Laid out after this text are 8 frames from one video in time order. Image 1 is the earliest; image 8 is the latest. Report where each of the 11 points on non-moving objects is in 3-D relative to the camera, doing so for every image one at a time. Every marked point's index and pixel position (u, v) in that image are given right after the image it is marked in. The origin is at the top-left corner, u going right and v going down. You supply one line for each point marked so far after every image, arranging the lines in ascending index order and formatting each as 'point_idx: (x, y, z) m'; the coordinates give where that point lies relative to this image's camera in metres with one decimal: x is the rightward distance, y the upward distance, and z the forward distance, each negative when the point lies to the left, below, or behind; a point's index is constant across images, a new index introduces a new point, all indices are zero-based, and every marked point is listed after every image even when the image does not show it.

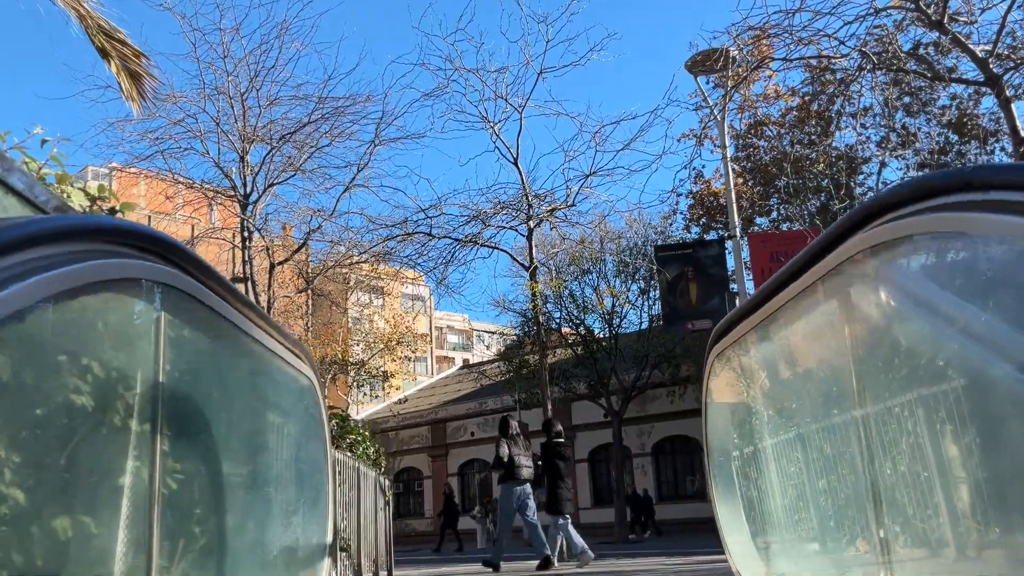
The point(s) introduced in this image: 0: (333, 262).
0: (-3.3, +0.5, +16.8) m
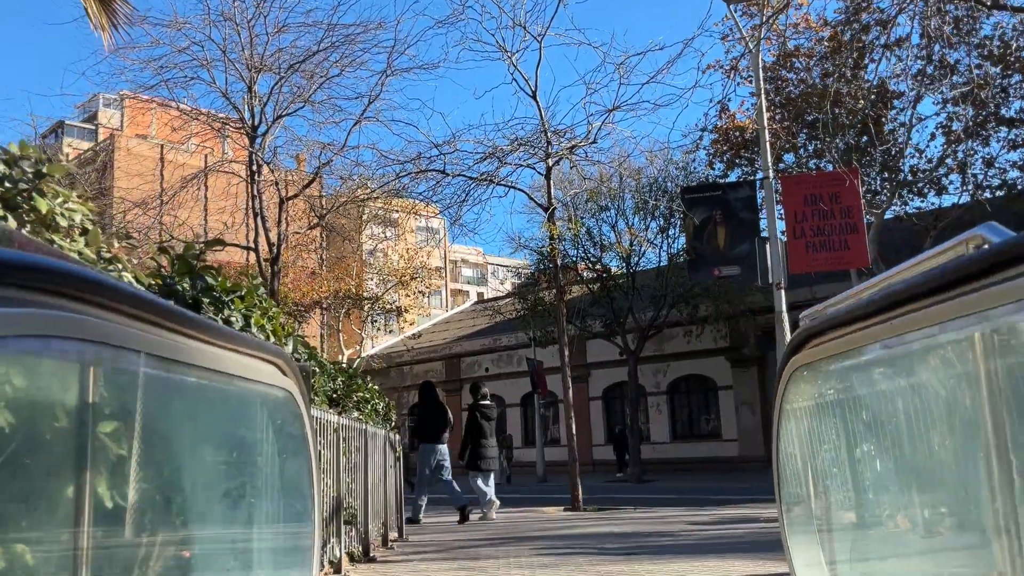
0: (-3.0, +1.7, +16.3) m
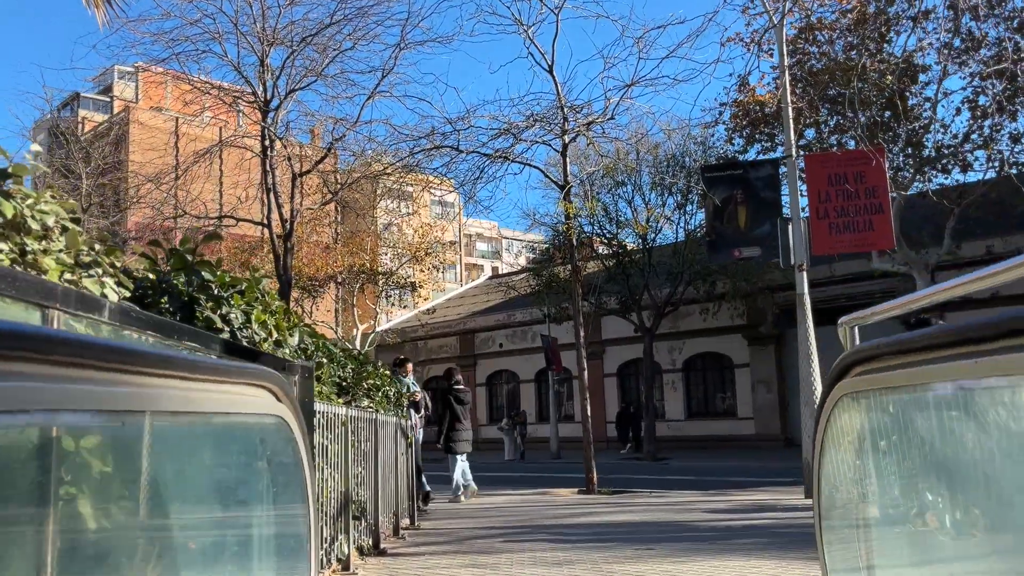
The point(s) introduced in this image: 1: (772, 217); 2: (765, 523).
0: (-2.7, +2.1, +16.1) m
1: (+2.9, +0.8, +10.1) m
2: (+2.2, -2.0, +7.7) m
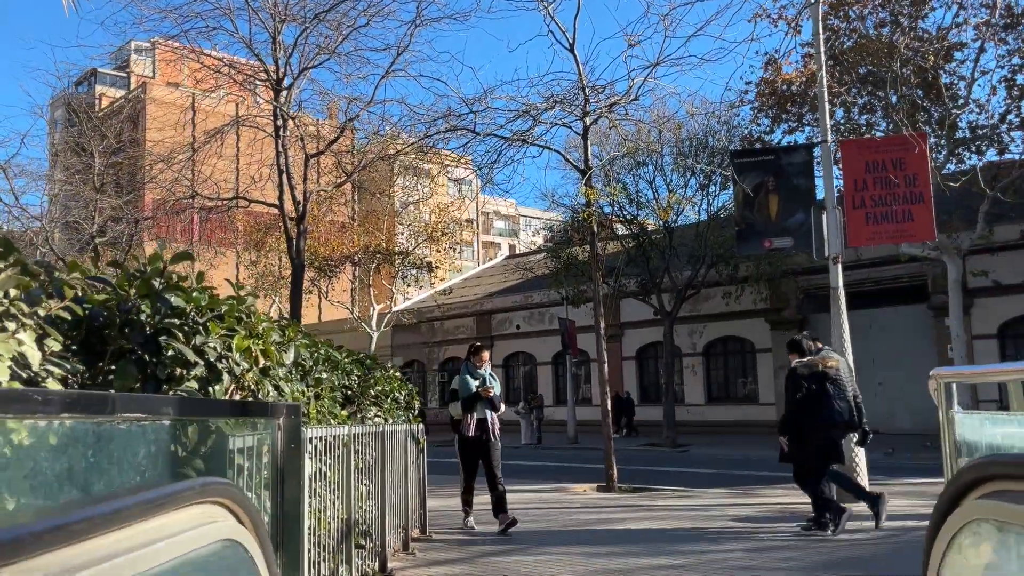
0: (-2.4, +2.4, +15.6) m
1: (+3.1, +0.9, +9.5) m
2: (+2.3, -2.0, +7.2) m
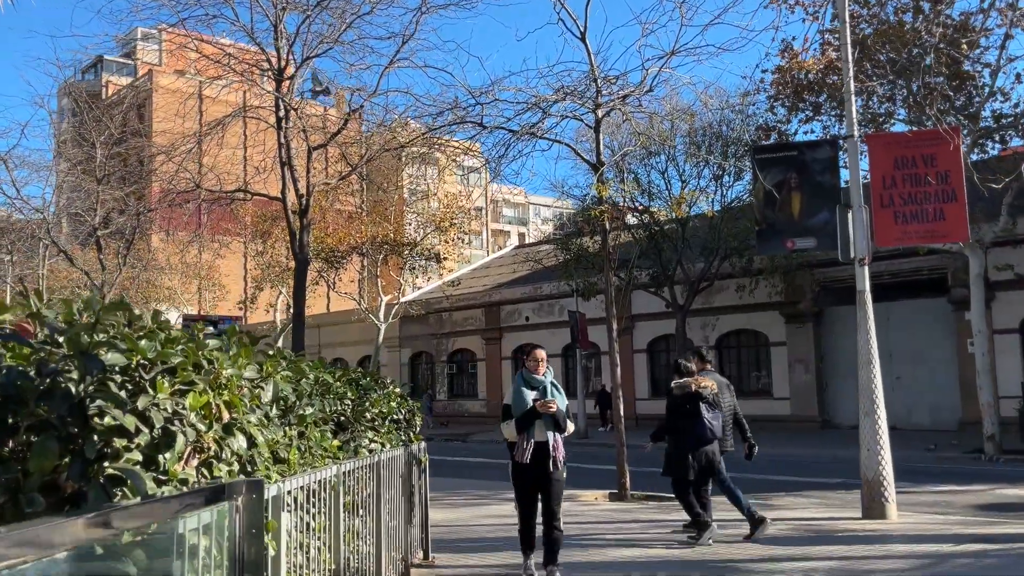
0: (-2.2, +2.4, +15.1) m
1: (+3.2, +0.8, +9.0) m
2: (+2.4, -2.0, +6.8) m
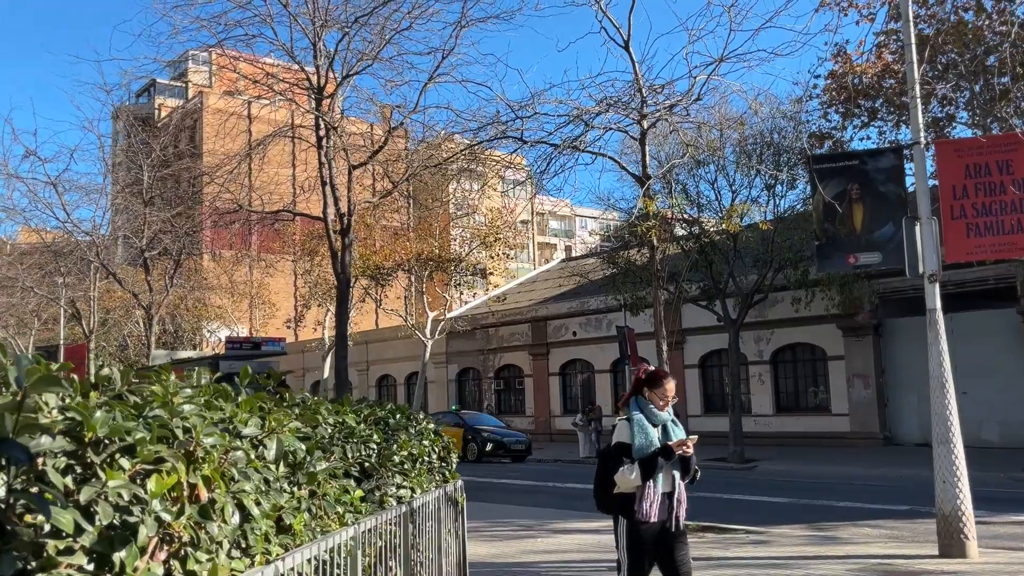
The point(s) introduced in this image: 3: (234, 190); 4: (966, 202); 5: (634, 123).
0: (-1.5, +2.1, +14.8) m
1: (+3.6, +0.7, +8.4) m
2: (+2.7, -2.2, +6.2) m
3: (-4.6, +1.6, +14.7) m
4: (+4.1, +0.8, +8.2) m
5: (+1.5, +2.0, +11.0) m
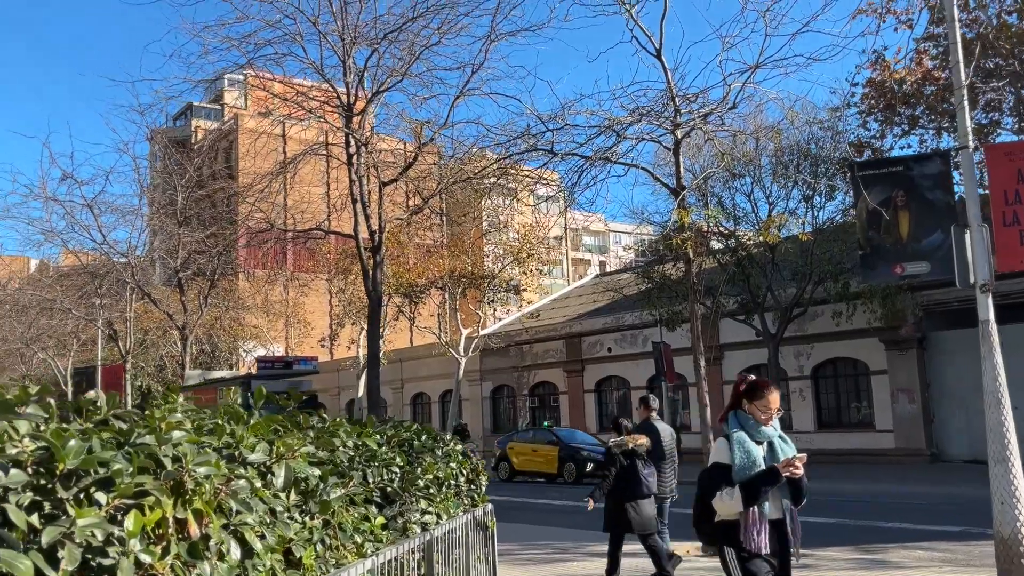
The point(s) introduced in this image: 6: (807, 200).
0: (-1.0, +1.8, +14.7) m
1: (+3.9, +0.6, +8.0) m
2: (+2.9, -2.3, +5.8) m
3: (-4.1, +1.3, +14.7) m
4: (+4.4, +0.7, +7.8) m
5: (+1.9, +1.8, +10.7) m
6: (+6.5, +2.0, +19.9) m
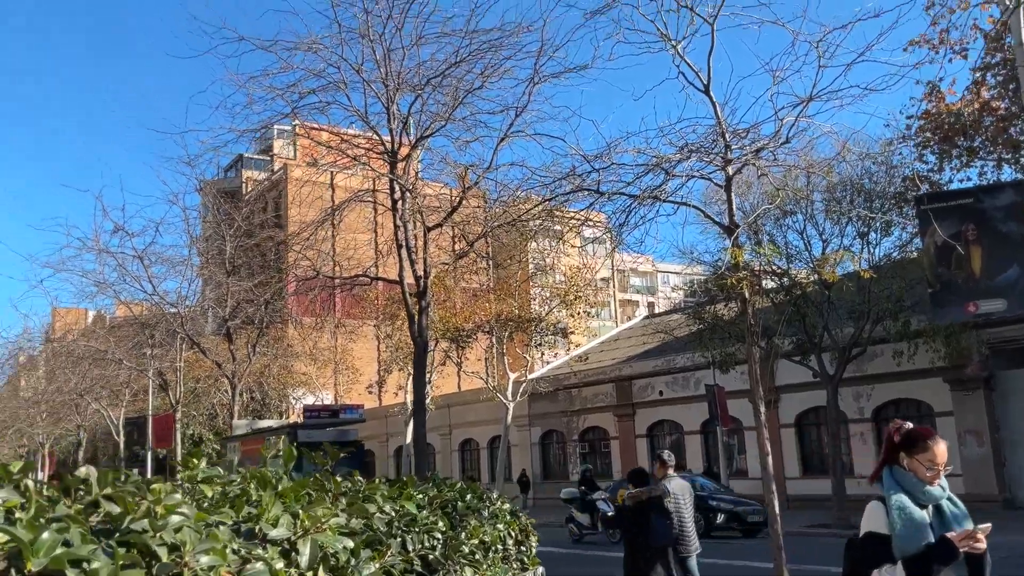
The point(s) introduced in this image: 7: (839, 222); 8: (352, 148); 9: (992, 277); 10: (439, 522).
0: (-0.3, +1.1, +14.5) m
1: (+4.2, +0.2, +7.5) m
2: (+3.2, -2.5, +5.2) m
3: (-3.3, +0.5, +14.6) m
4: (+4.8, +0.4, +7.2) m
5: (+2.4, +1.4, +10.4) m
6: (+7.5, +1.1, +19.3) m
7: (+6.9, +1.4, +18.9) m
8: (-2.6, +2.2, +14.3) m
9: (+4.0, +0.1, +7.5) m
10: (-0.3, -1.1, +4.2) m
